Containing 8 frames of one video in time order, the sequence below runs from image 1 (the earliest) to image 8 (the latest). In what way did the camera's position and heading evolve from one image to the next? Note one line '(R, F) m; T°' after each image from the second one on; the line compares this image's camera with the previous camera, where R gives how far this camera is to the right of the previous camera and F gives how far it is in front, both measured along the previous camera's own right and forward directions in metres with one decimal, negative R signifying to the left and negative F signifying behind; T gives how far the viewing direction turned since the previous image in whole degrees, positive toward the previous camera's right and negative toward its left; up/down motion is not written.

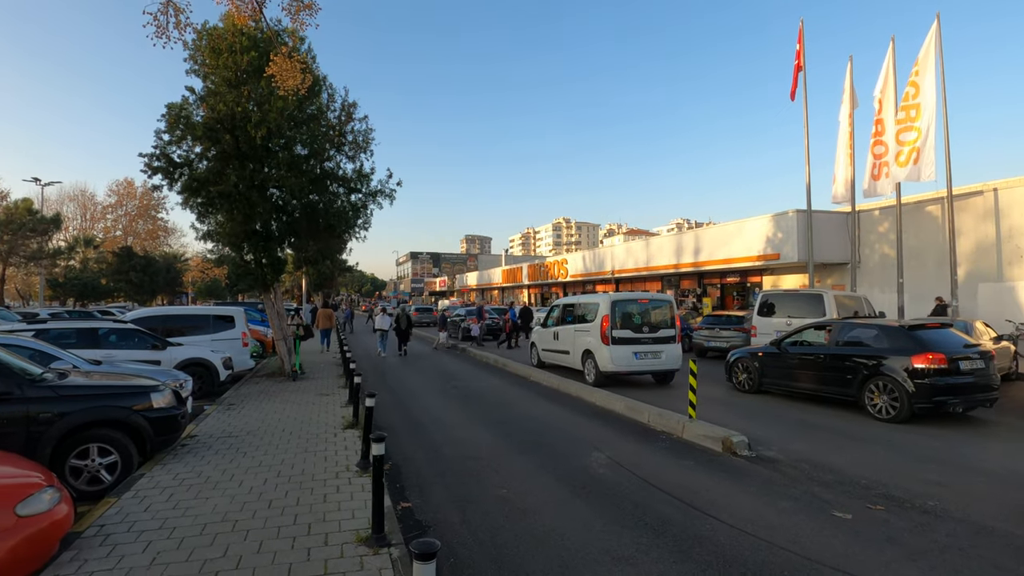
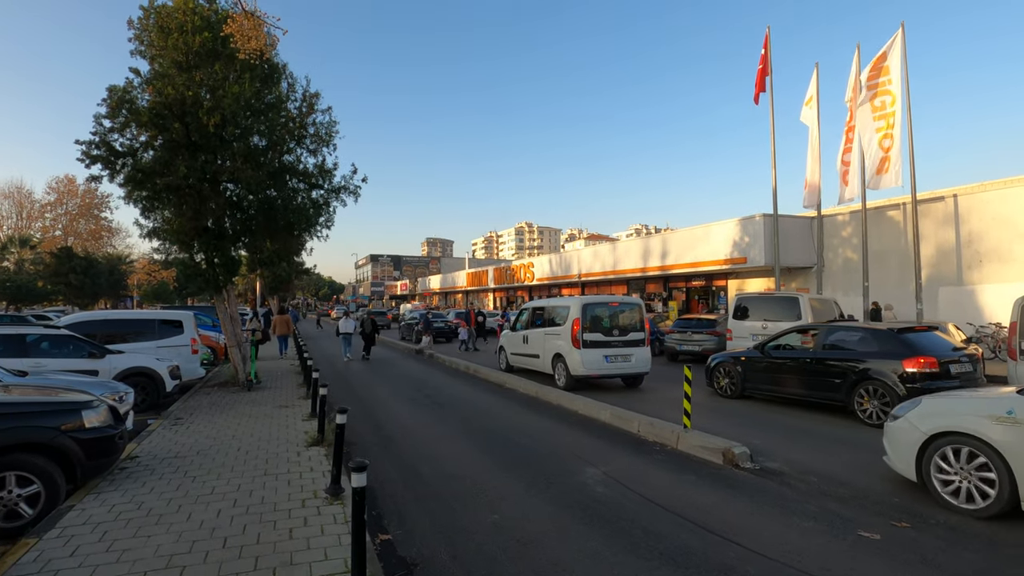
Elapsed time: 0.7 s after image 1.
(-0.3, +0.6) m; +4°
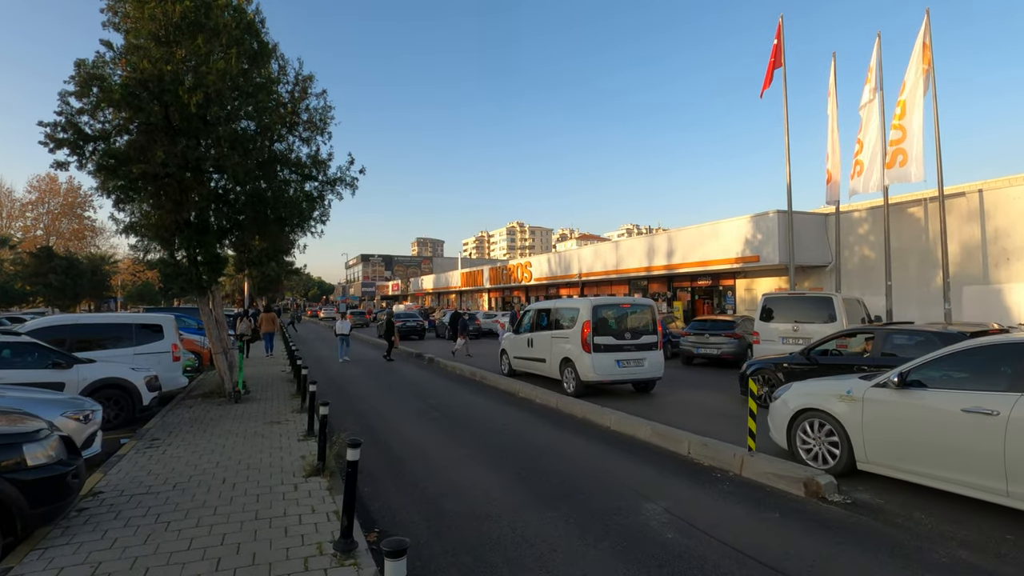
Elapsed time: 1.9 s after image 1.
(-0.4, +1.0) m; +1°
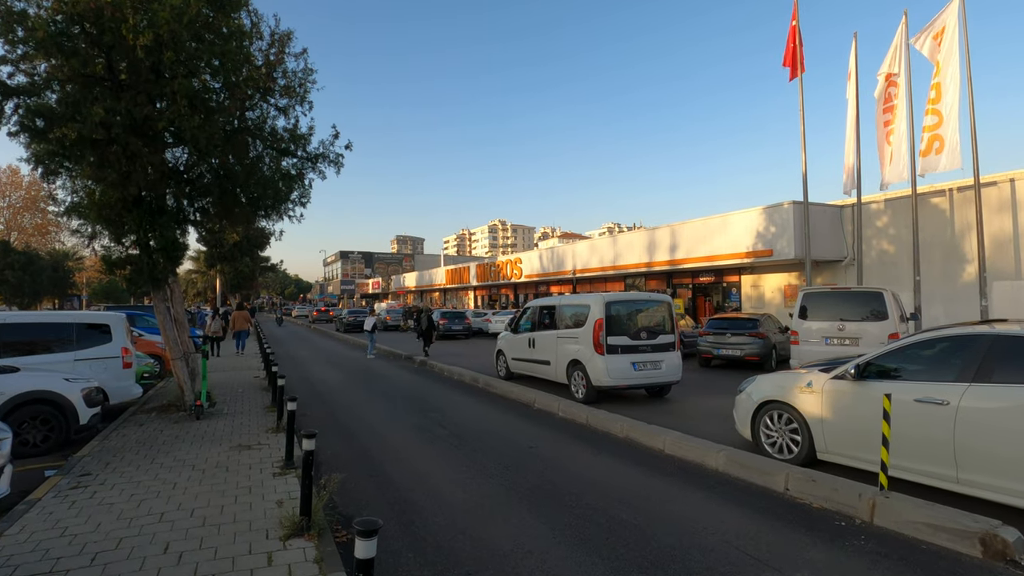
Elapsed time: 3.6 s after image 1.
(-0.6, +1.5) m; +2°
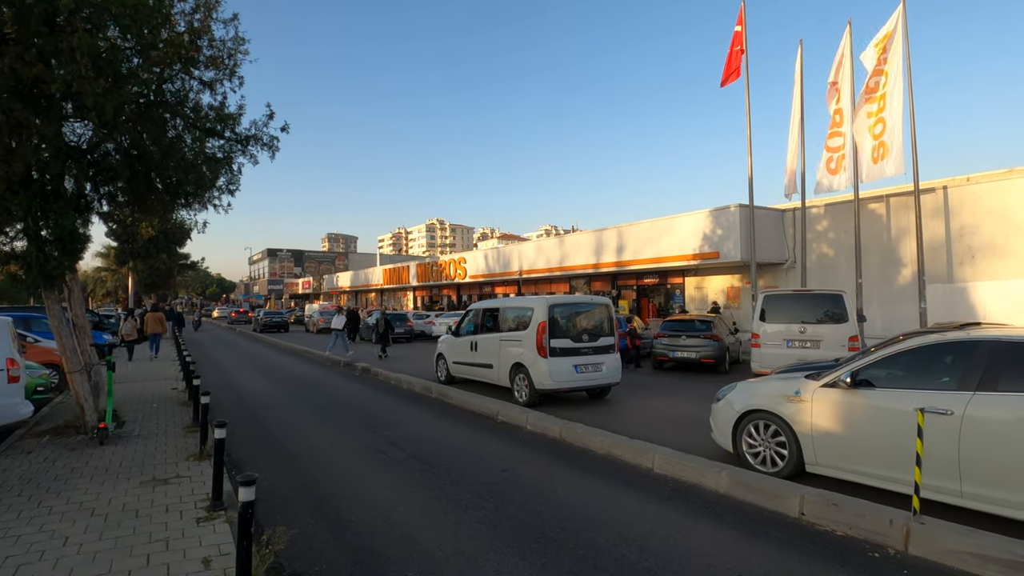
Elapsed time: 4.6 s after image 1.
(-0.4, +0.8) m; +6°
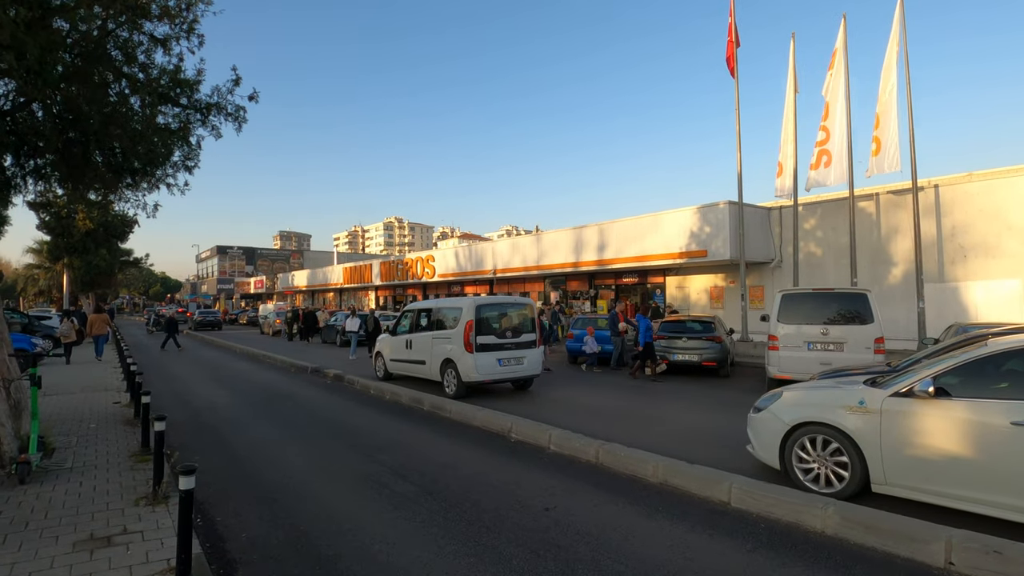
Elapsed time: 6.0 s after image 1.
(-0.7, +1.2) m; +4°
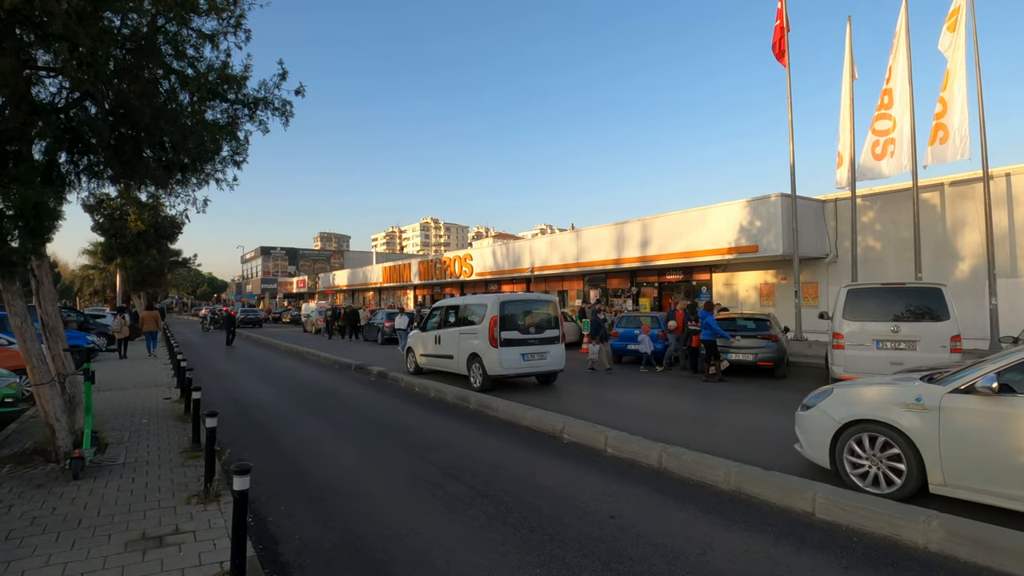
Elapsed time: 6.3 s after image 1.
(-0.2, +0.3) m; -3°
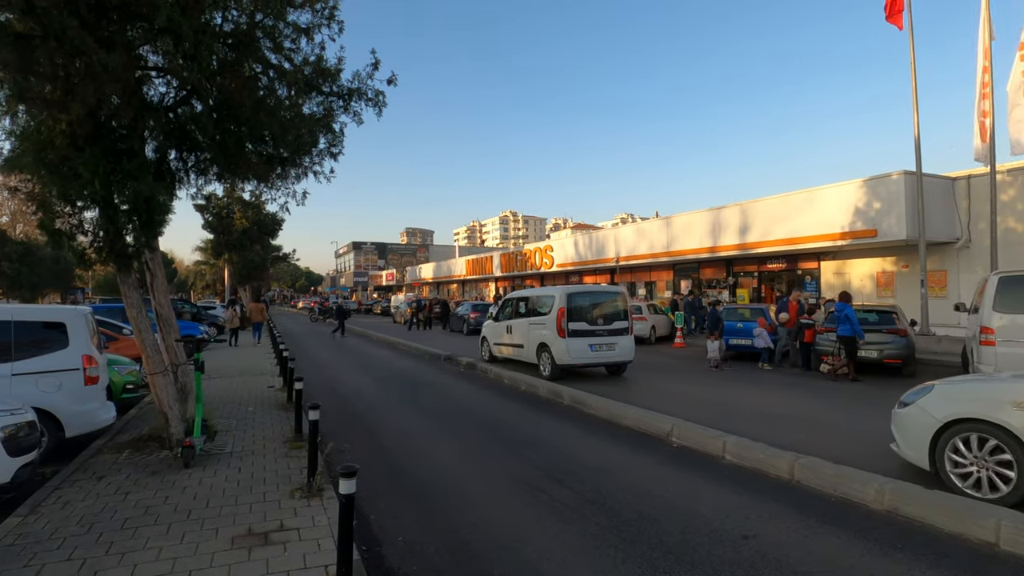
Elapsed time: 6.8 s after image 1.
(-0.2, +0.4) m; -8°
